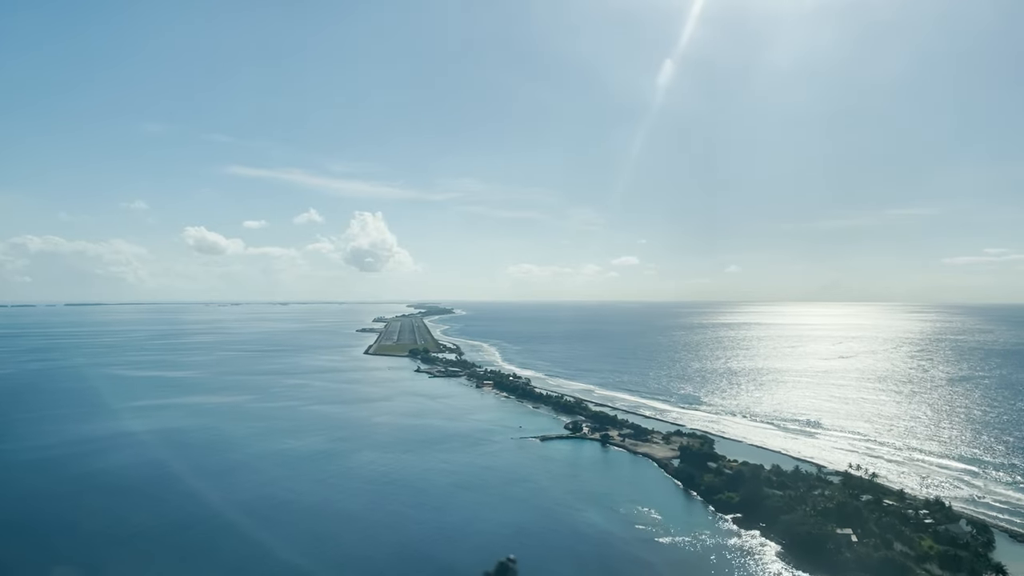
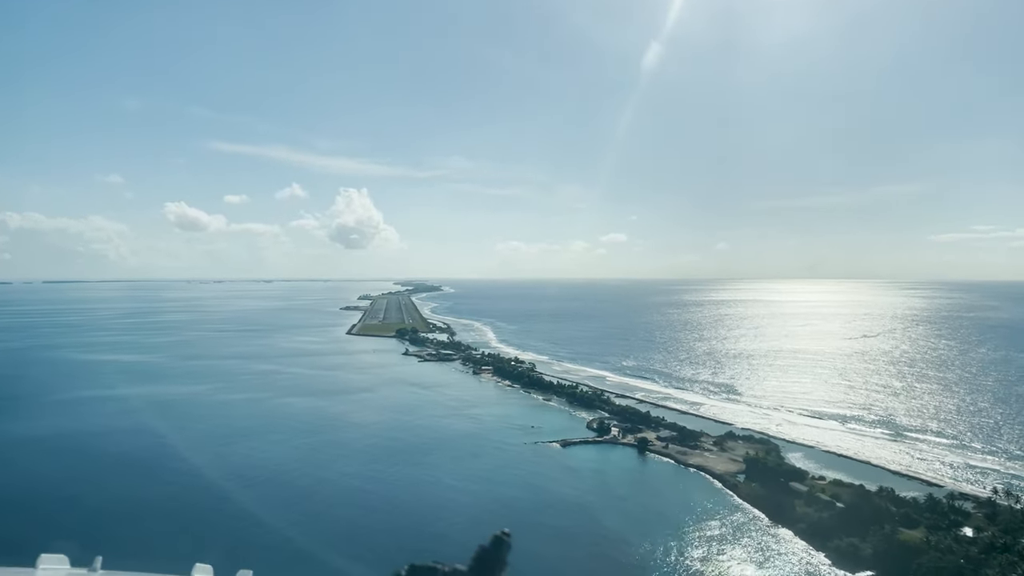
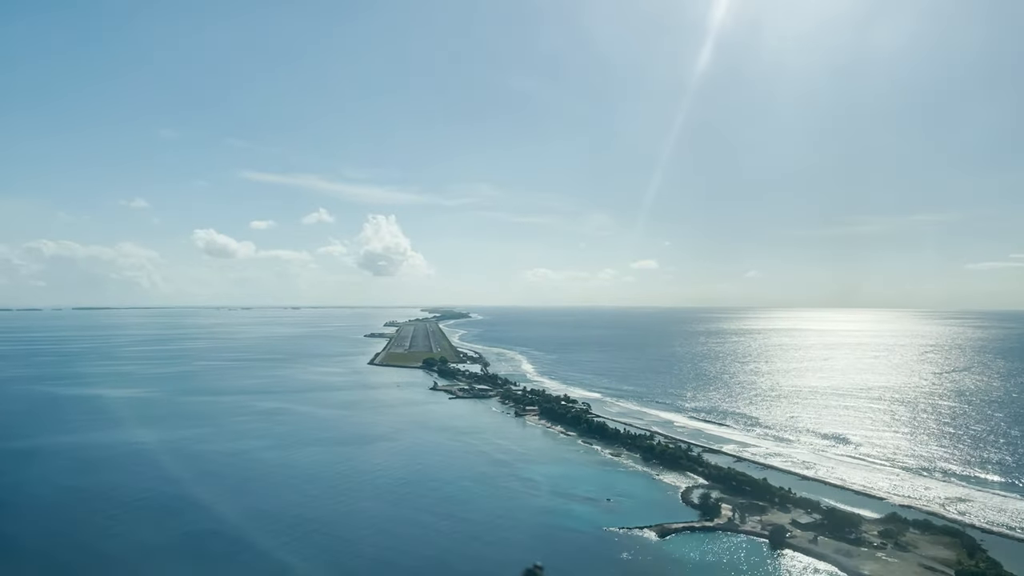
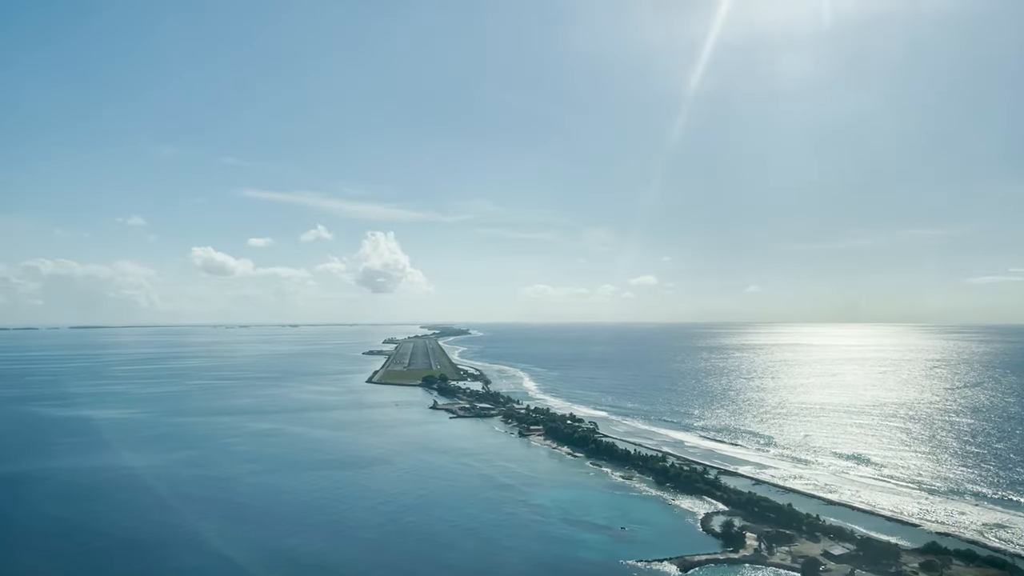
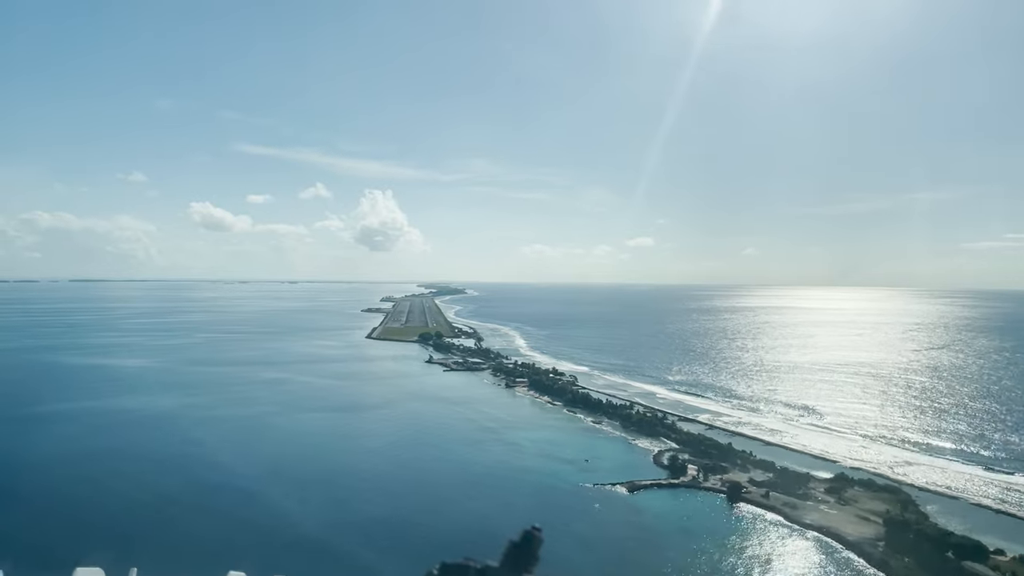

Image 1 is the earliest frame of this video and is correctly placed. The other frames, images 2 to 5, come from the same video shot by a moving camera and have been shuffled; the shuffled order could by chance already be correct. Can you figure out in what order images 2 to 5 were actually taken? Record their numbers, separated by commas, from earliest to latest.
2, 5, 3, 4
